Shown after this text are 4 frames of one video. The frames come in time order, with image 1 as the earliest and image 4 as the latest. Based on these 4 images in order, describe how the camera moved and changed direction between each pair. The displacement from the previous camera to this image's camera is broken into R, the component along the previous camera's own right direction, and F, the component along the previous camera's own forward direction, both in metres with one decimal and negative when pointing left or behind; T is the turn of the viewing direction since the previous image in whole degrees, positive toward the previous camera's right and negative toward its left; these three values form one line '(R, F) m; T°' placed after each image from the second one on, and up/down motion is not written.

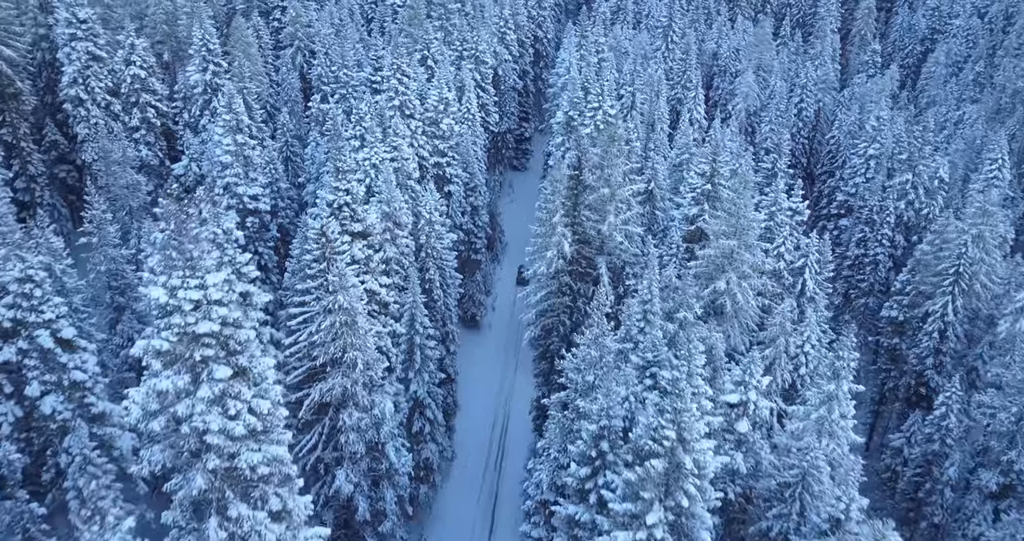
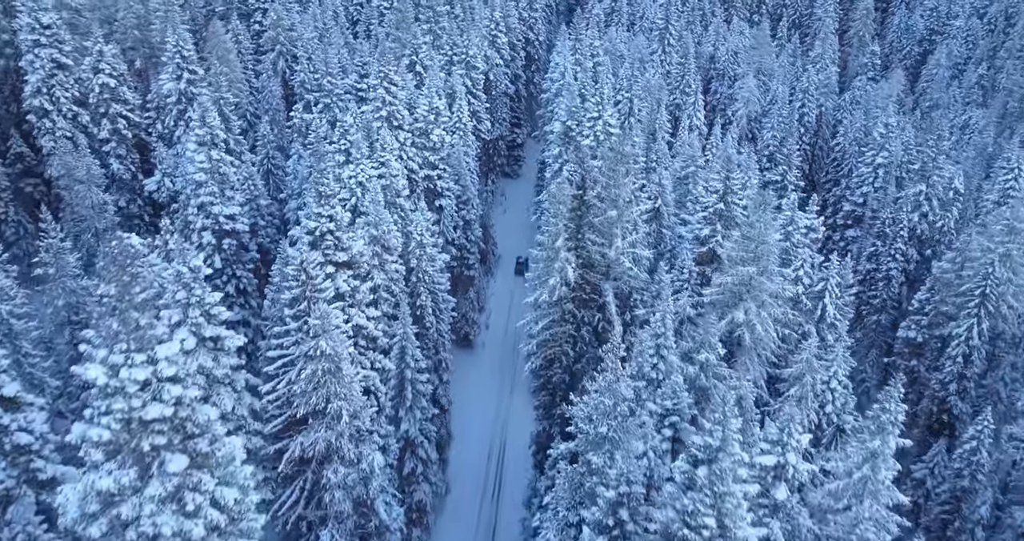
(-0.4, +2.6) m; +1°
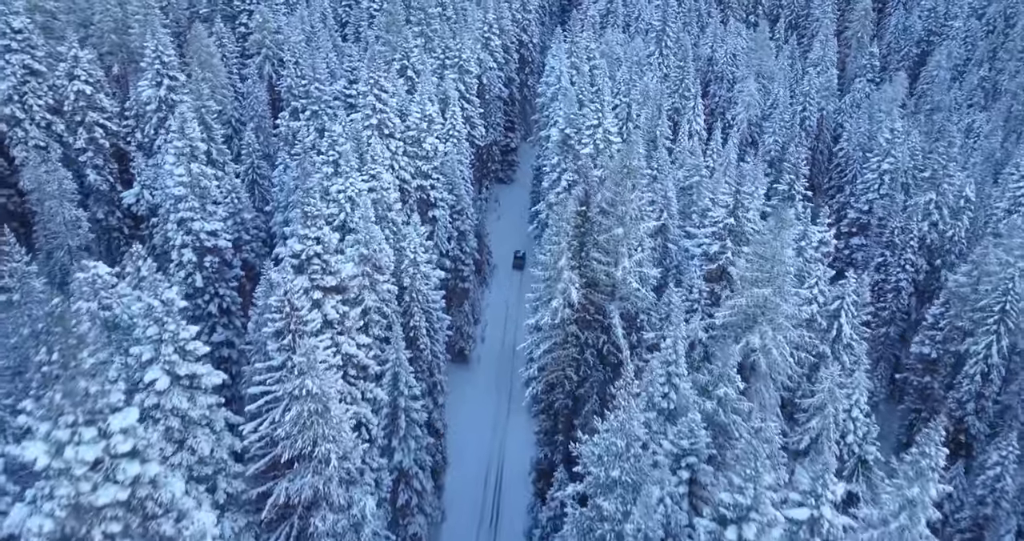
(-0.3, +1.8) m; +1°
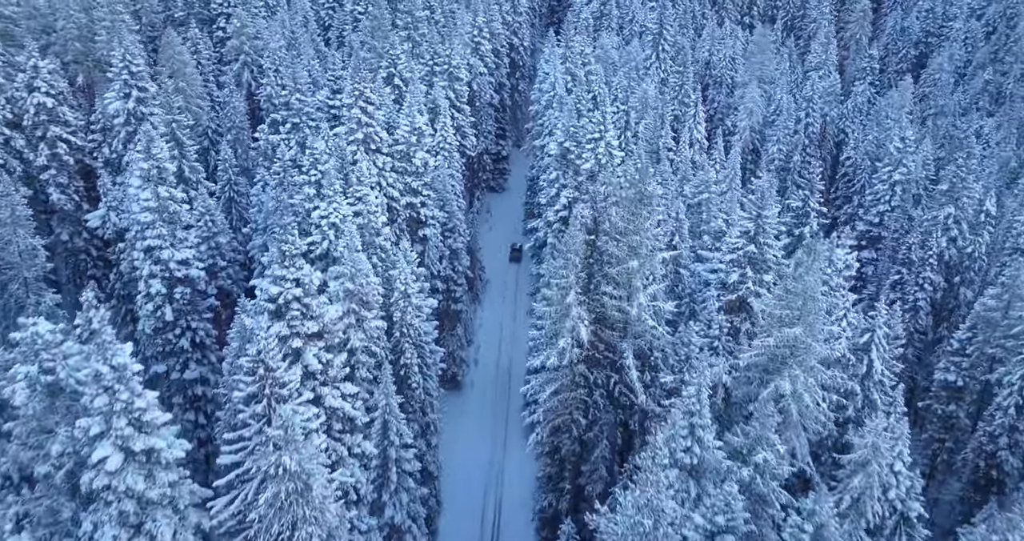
(-0.5, +2.7) m; +1°
